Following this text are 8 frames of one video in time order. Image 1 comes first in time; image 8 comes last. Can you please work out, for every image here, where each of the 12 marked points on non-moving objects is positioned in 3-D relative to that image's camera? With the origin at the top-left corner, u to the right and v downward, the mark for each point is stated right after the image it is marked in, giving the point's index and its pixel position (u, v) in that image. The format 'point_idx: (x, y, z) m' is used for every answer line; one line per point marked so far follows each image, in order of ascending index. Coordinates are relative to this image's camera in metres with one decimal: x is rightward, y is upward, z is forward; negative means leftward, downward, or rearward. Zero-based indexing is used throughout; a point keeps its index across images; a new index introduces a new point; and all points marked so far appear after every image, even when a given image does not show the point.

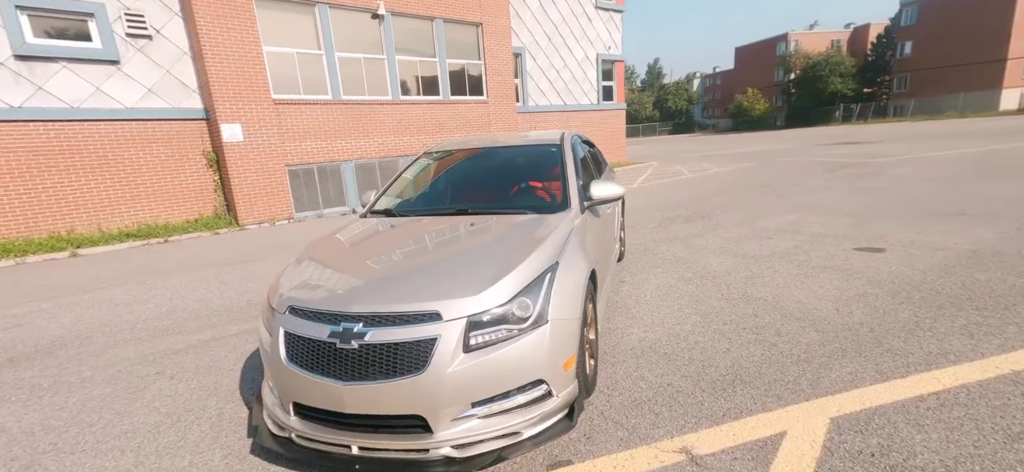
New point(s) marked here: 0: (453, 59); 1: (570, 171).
0: (-2.0, +5.1, +12.5) m
1: (+0.6, +0.5, +3.5) m
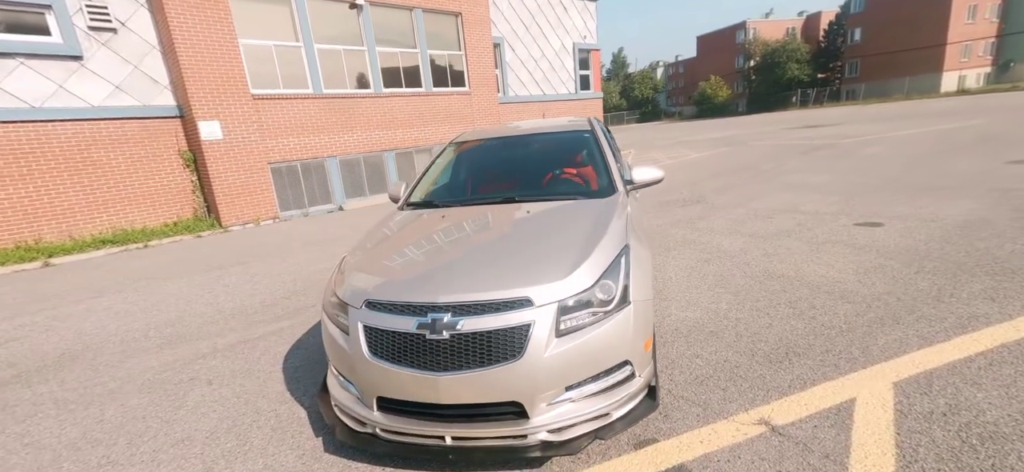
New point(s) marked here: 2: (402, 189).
0: (-2.4, +5.3, +12.3) m
1: (+0.8, +0.6, +3.5) m
2: (-0.9, +0.5, +4.1) m
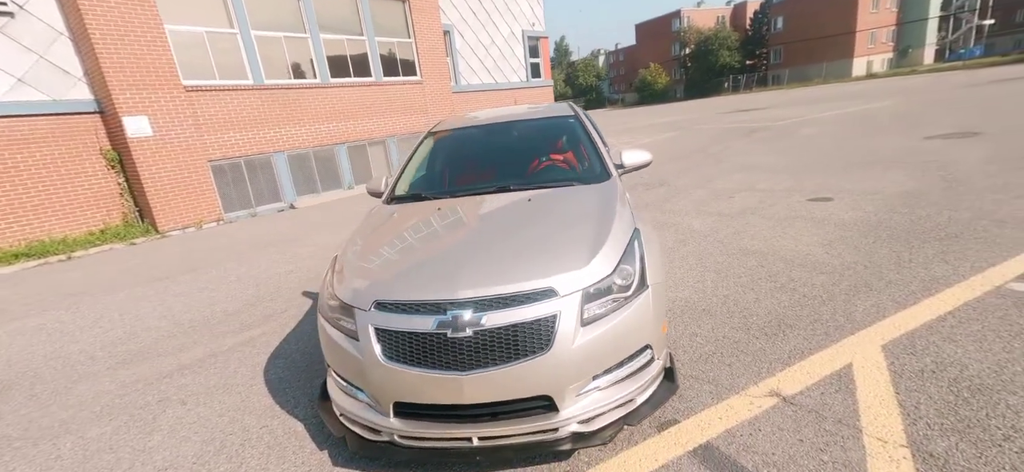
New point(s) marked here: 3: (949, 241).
0: (-3.6, +5.4, +11.8) m
1: (+0.7, +0.7, +3.5) m
2: (-1.1, +0.5, +3.9) m
3: (+4.0, 0.0, +4.0) m
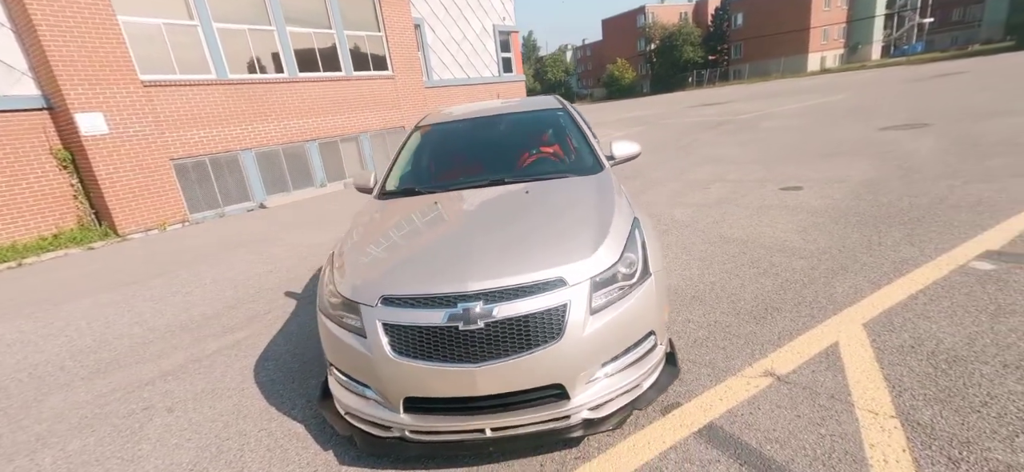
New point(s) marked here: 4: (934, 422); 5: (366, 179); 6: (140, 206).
0: (-4.3, +5.4, +11.5) m
1: (+0.6, +0.8, +3.6) m
2: (-1.2, +0.5, +3.8) m
3: (+3.9, +0.1, +4.2) m
4: (+1.8, -0.8, +1.8) m
5: (-1.2, +0.5, +3.7) m
6: (-7.1, +0.6, +8.3) m
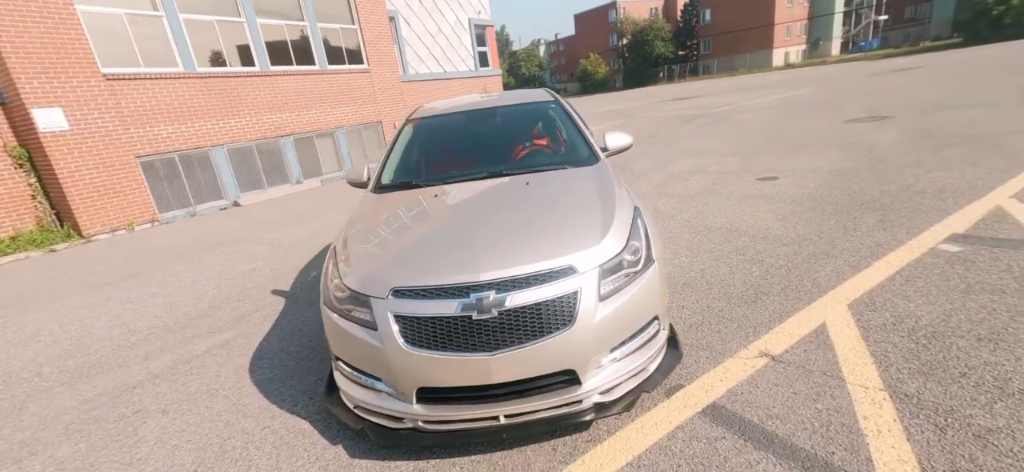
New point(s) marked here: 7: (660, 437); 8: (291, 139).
0: (-4.8, +5.5, +11.2) m
1: (+0.6, +0.9, +3.6) m
2: (-1.3, +0.6, +3.8) m
3: (+3.8, +0.3, +4.4) m
4: (+1.8, -0.7, +1.9) m
5: (-1.3, +0.5, +3.7) m
6: (-7.4, +0.6, +7.9) m
7: (+0.7, -0.9, +1.9) m
8: (-5.4, +2.3, +10.5) m
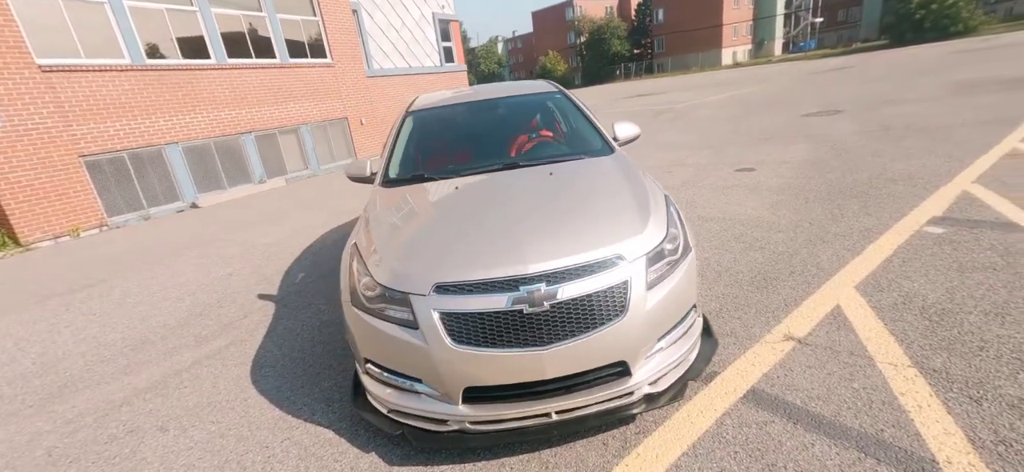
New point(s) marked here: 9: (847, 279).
0: (-5.5, +5.5, +10.7) m
1: (+0.6, +1.0, +3.6) m
2: (-1.2, +0.6, +3.6) m
3: (+3.8, +0.4, +4.7) m
4: (+2.0, -0.6, +2.0) m
5: (-1.3, +0.6, +3.5) m
6: (-7.7, +0.5, +7.2) m
7: (+0.9, -0.8, +1.9) m
8: (-5.9, +2.3, +9.9) m
9: (+2.3, -0.3, +2.9) m
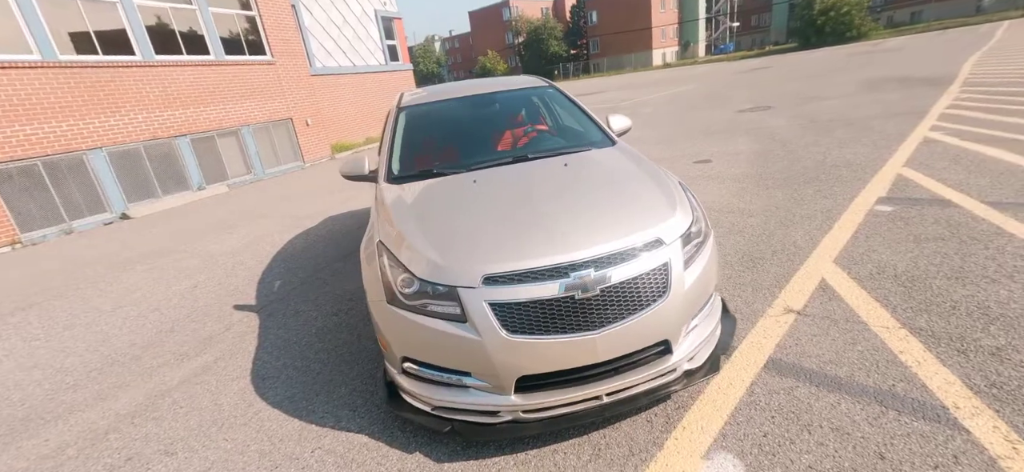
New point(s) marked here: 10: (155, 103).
0: (-6.6, +5.3, +9.9) m
1: (+0.5, +1.0, +3.6) m
2: (-1.3, +0.6, +3.4) m
3: (+3.6, +0.6, +5.1) m
4: (+2.2, -0.5, +2.3) m
5: (-1.3, +0.5, +3.3) m
6: (-8.1, +0.2, +6.3) m
7: (+1.1, -0.7, +2.0) m
8: (-6.7, +2.1, +9.2) m
9: (+2.3, -0.1, +3.2) m
10: (-7.0, +2.7, +8.7) m
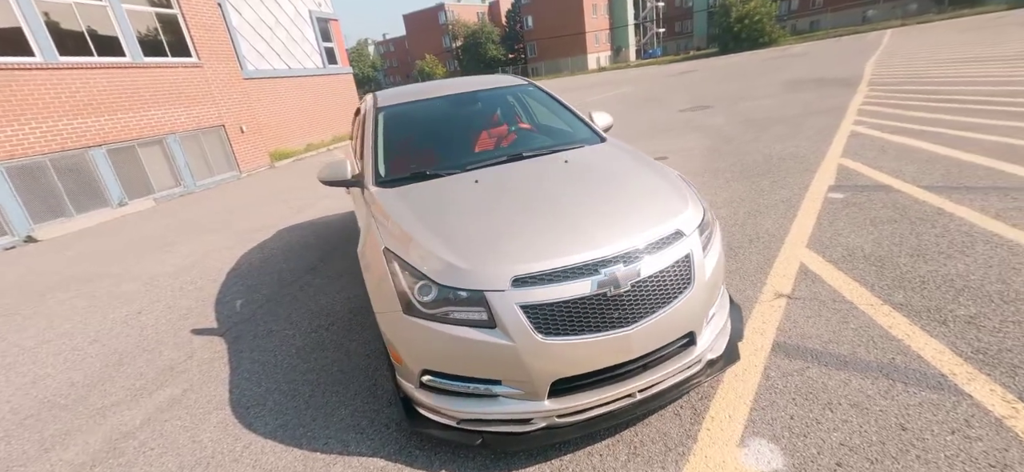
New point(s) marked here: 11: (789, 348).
0: (-7.6, +4.9, +9.1) m
1: (+0.4, +1.0, +3.6) m
2: (-1.4, +0.5, +3.2) m
3: (+3.2, +0.8, +5.4) m
4: (+2.2, -0.4, +2.5) m
5: (-1.4, +0.5, +3.1) m
6: (-8.5, -0.3, +5.3) m
7: (+1.2, -0.7, +2.0) m
8: (-7.5, +1.7, +8.3) m
9: (+2.2, 0.0, +3.4) m
10: (-7.8, +2.3, +7.7) m
11: (+1.4, -0.6, +2.2) m
